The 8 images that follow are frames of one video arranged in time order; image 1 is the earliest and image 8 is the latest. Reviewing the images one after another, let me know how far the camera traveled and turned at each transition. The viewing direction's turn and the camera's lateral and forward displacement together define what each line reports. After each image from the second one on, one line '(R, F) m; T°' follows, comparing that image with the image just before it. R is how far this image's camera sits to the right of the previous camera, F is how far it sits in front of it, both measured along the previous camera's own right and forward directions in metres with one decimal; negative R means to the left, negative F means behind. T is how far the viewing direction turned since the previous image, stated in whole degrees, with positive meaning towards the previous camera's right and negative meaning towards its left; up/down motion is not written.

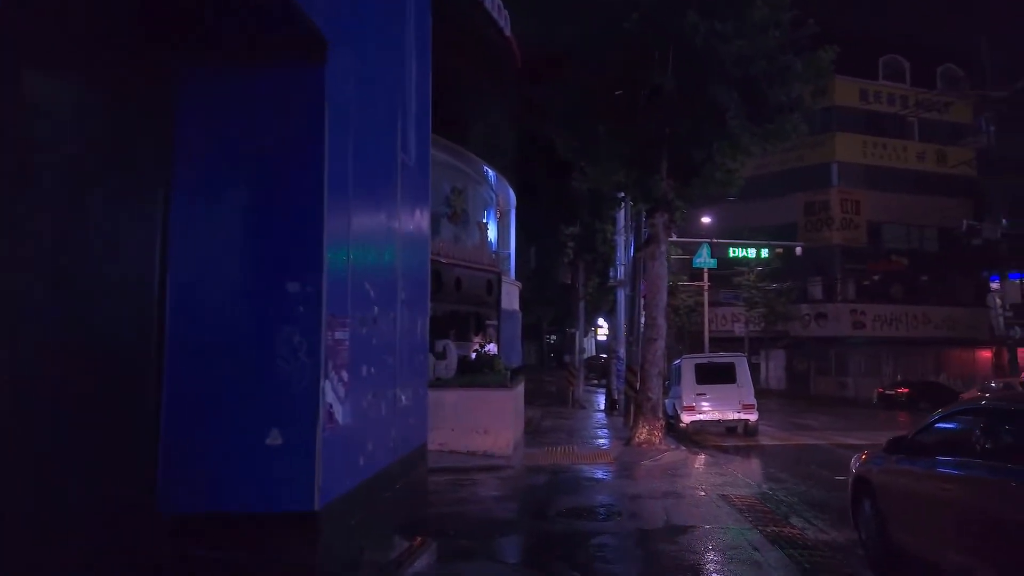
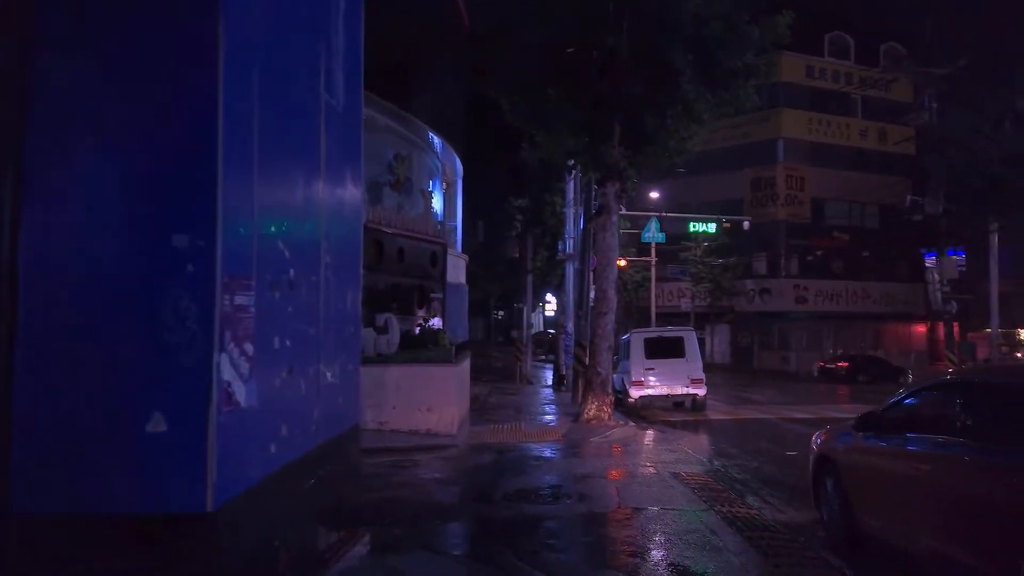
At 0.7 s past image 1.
(+0.1, +0.9) m; +4°
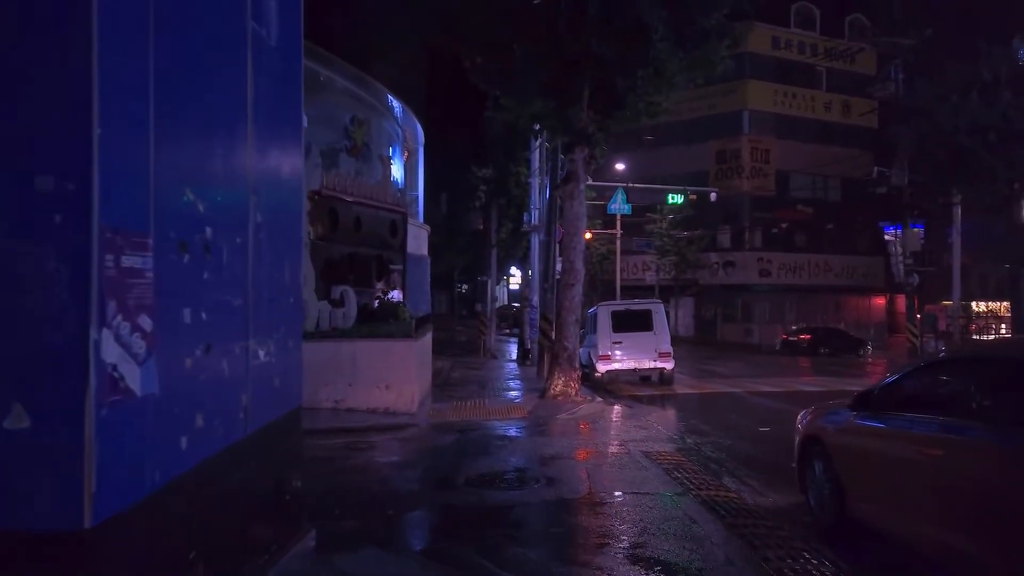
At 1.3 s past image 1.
(0.0, +0.9) m; +3°
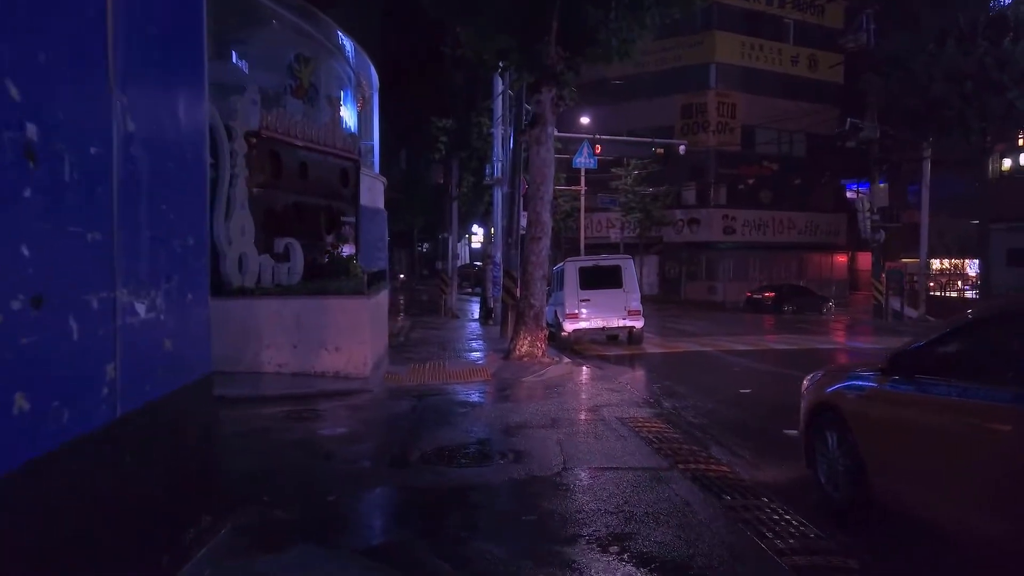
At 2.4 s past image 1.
(0.0, +1.5) m; +3°
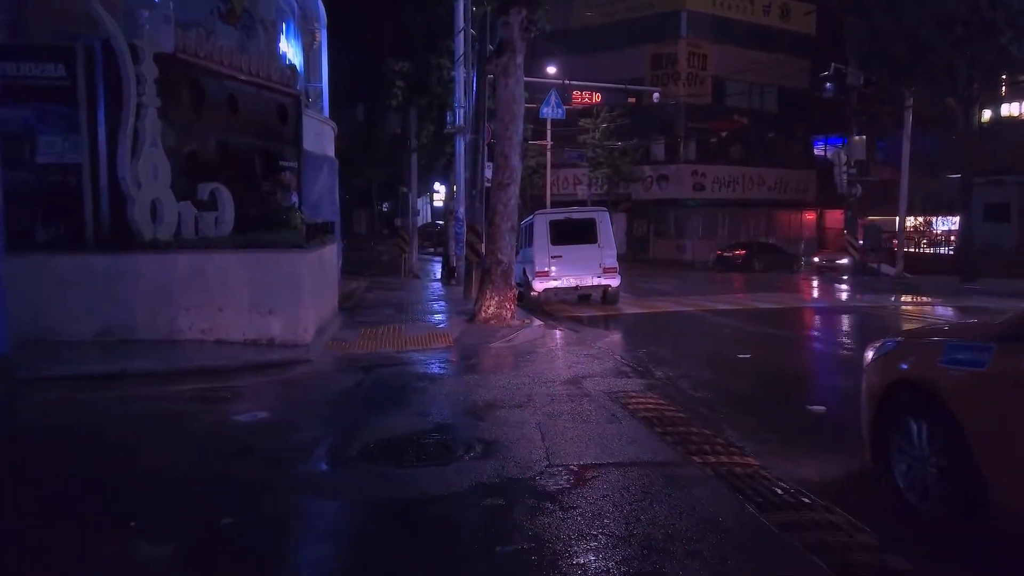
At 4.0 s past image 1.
(0.0, +2.2) m; +3°
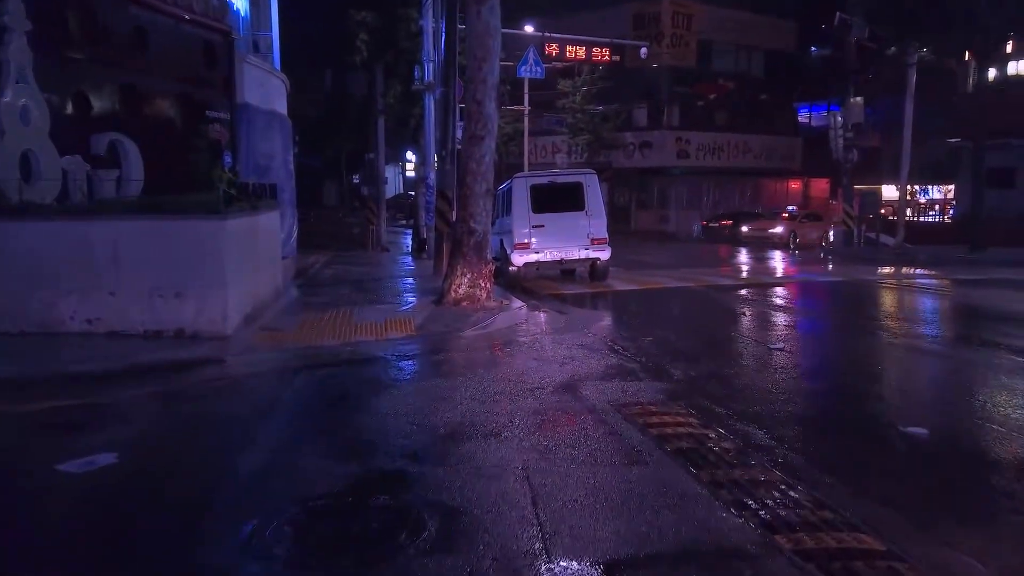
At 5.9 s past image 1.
(0.0, +2.8) m; +2°
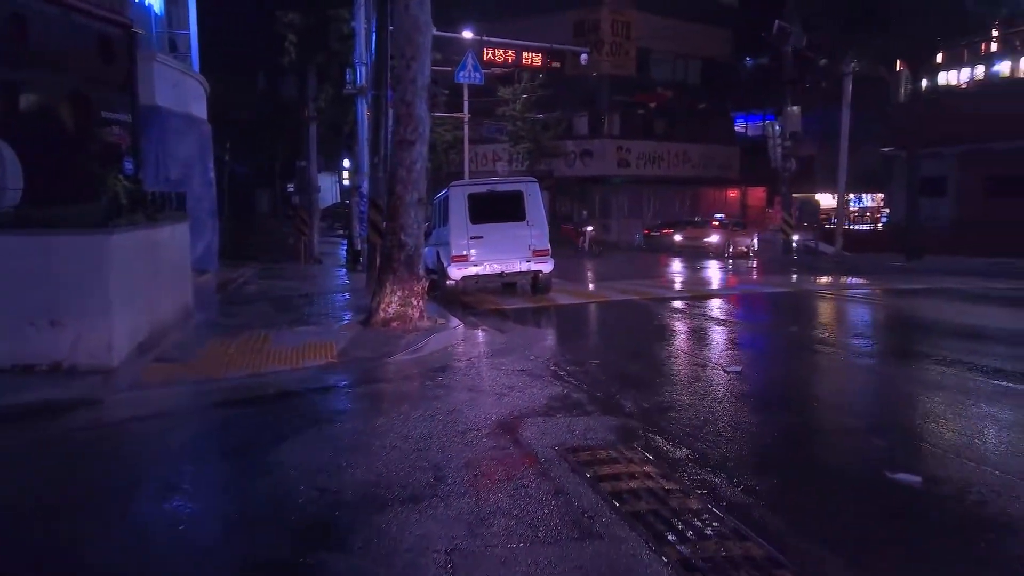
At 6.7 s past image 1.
(+0.1, +1.1) m; +4°
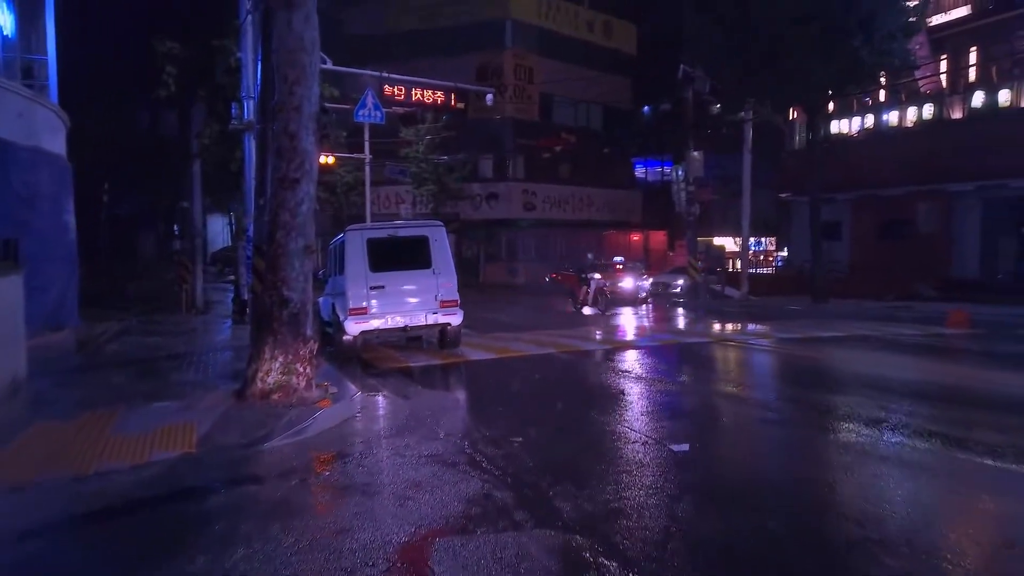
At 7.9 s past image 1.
(0.0, +1.7) m; +7°
